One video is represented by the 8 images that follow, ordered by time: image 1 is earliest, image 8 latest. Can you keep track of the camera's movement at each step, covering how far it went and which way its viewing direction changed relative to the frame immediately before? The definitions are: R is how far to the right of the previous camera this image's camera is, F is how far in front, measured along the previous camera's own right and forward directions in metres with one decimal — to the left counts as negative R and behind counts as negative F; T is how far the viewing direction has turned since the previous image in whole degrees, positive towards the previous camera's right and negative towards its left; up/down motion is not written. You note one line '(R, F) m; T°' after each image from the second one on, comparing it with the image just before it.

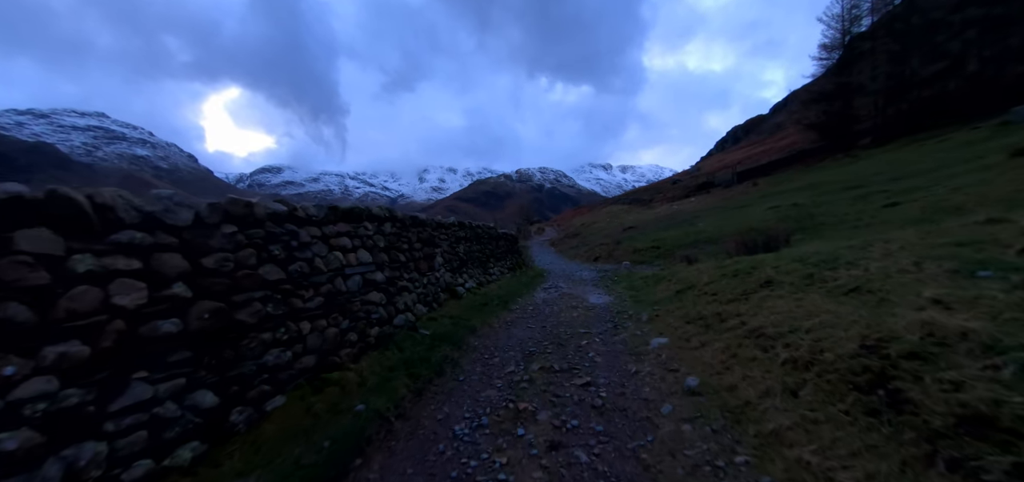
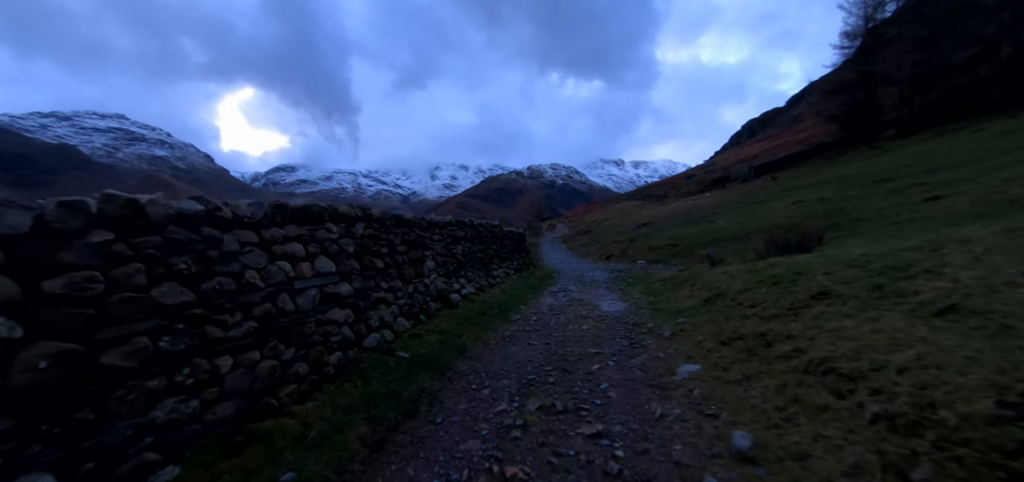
(+0.3, +1.3) m; -2°
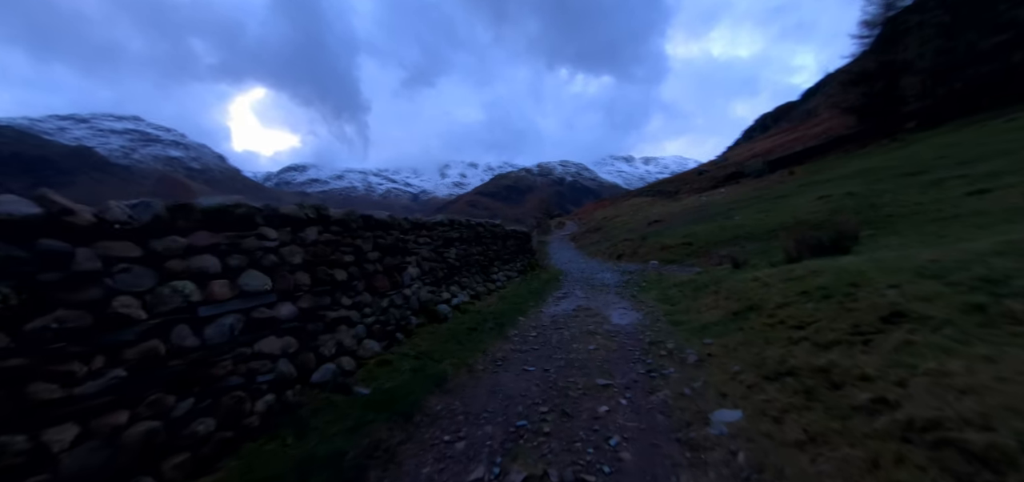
(+0.3, +1.3) m; -1°
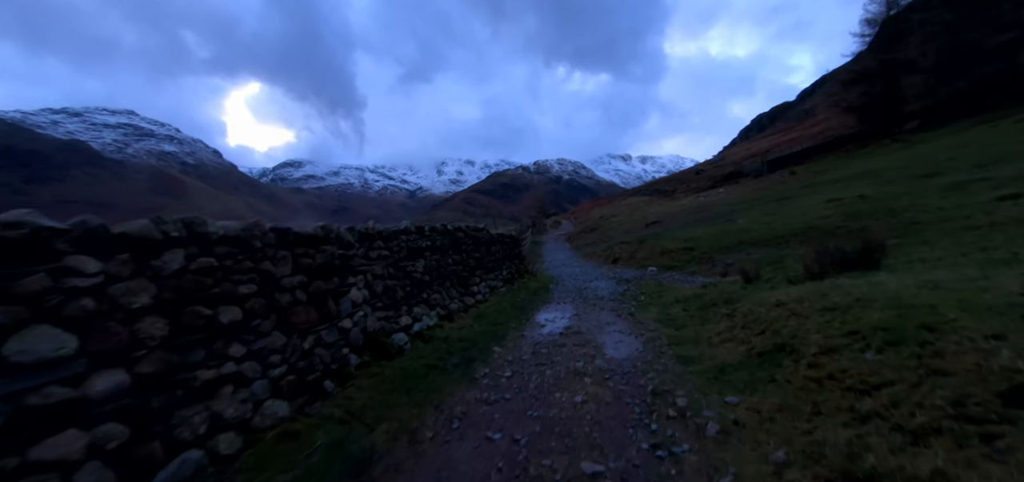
(+0.5, +1.6) m; 0°
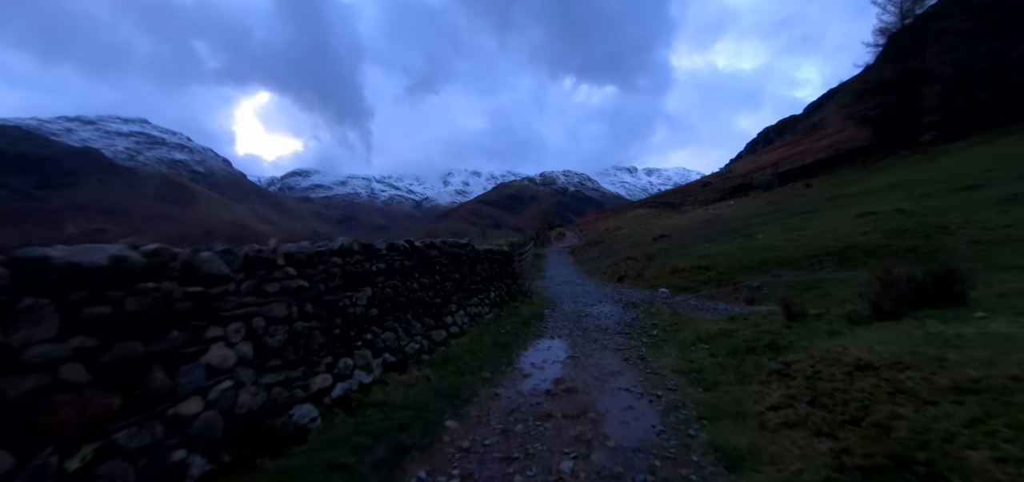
(+0.6, +2.2) m; -1°
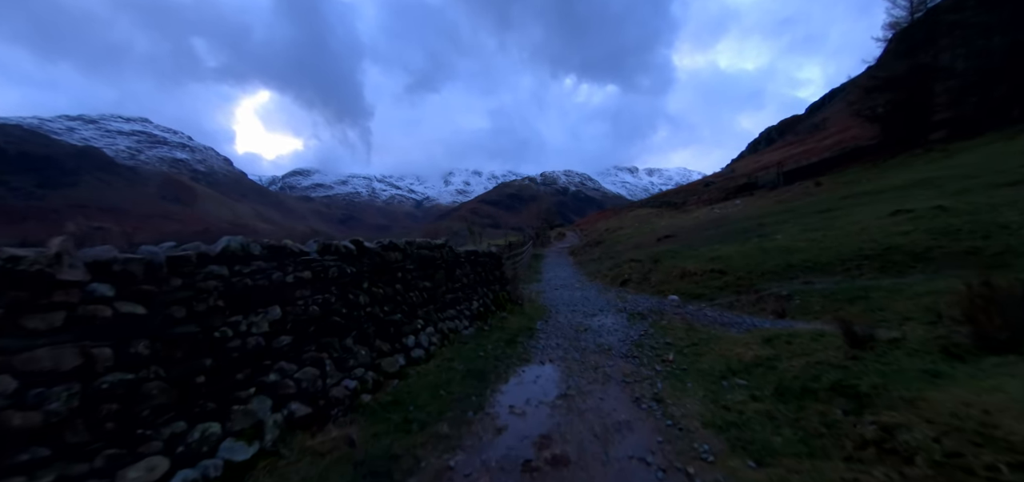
(+0.5, +2.1) m; 0°
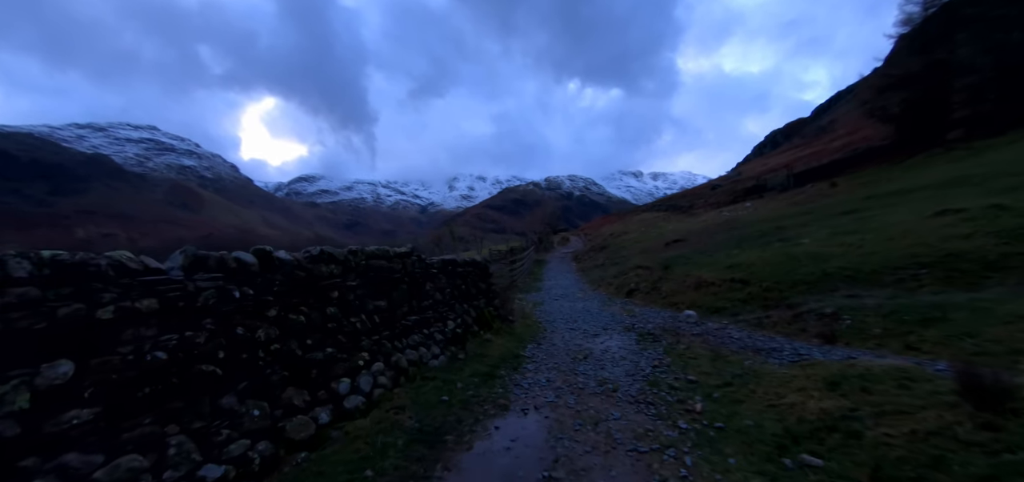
(+0.5, +2.0) m; -1°
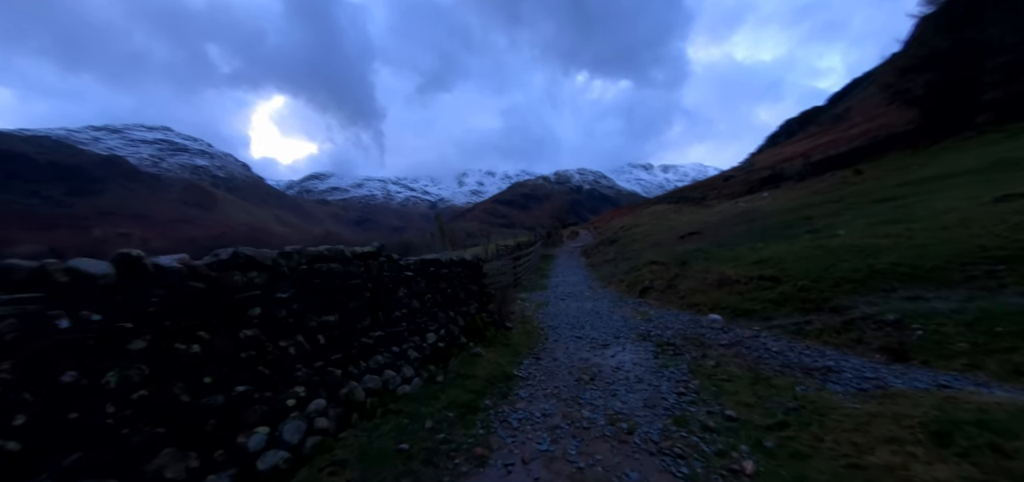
(+0.4, +1.6) m; -1°
